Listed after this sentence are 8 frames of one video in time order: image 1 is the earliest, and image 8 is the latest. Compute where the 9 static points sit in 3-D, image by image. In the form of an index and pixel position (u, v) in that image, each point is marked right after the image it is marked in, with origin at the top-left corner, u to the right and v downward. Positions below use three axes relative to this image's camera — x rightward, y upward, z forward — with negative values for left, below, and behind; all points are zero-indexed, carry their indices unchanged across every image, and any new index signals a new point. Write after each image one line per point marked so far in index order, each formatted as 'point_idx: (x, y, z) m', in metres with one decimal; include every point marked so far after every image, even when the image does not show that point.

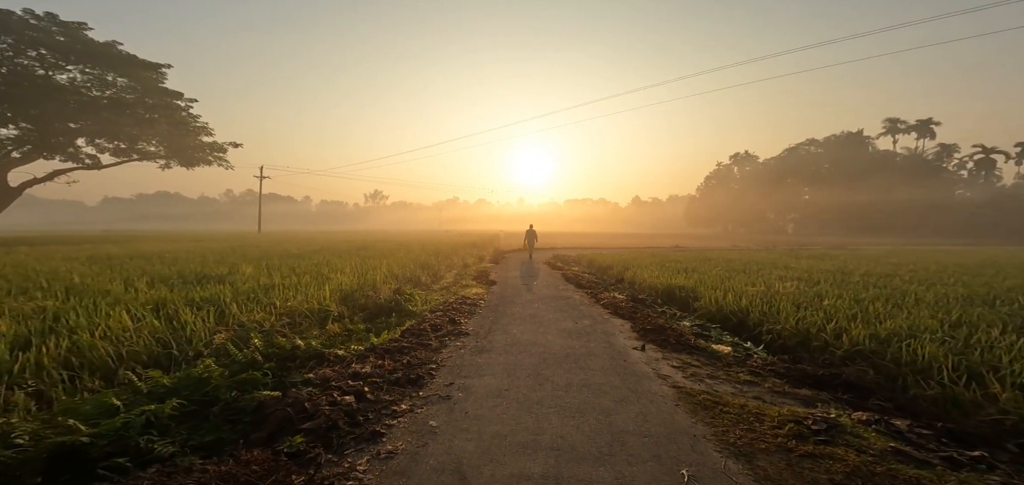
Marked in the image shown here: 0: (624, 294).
0: (+3.1, -1.4, +11.7) m
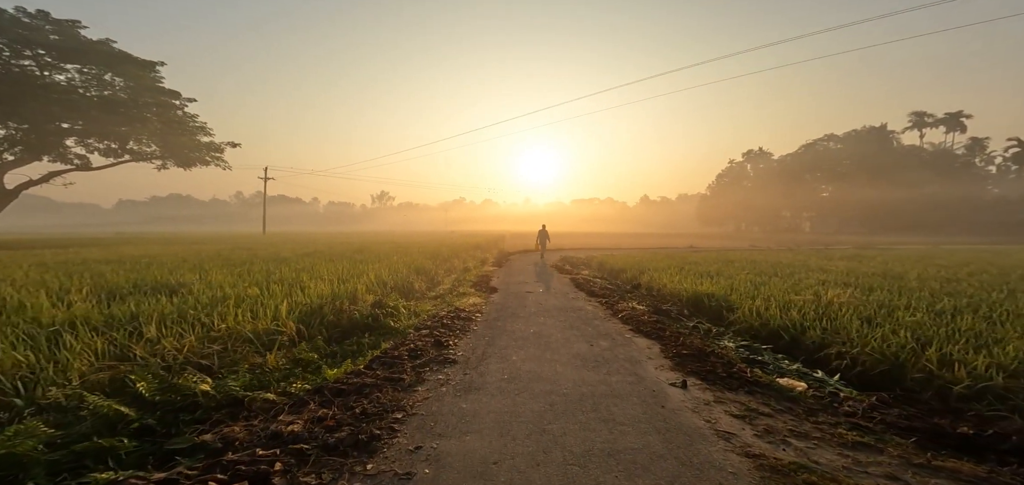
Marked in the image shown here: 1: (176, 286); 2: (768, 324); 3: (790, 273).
0: (+3.2, -1.5, +10.1) m
1: (-7.7, -1.0, +9.6) m
2: (+4.7, -1.5, +7.7) m
3: (+9.2, -1.0, +14.0) m
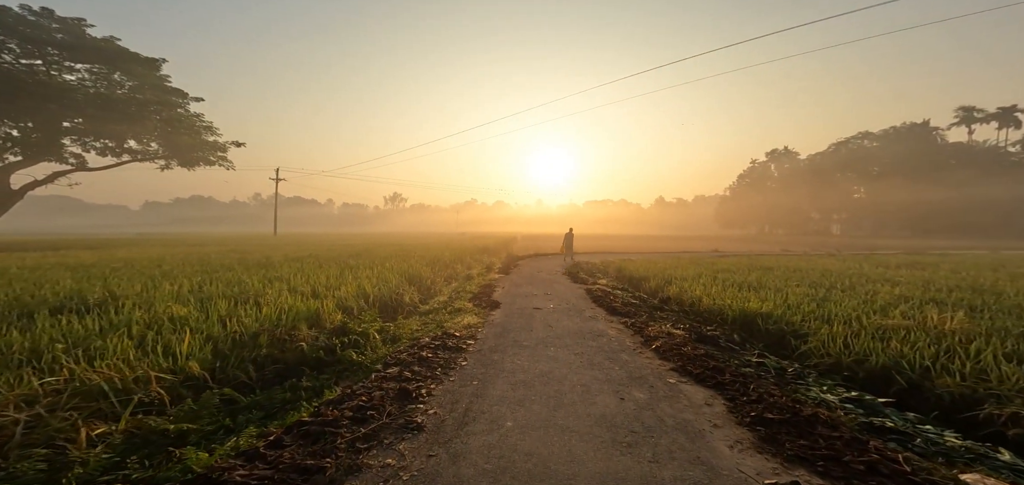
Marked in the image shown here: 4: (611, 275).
0: (+3.3, -1.6, +8.1) m
1: (-7.6, -1.1, +7.9) m
2: (+4.7, -1.6, +5.6) m
3: (+9.4, -1.2, +11.8) m
4: (+4.2, -1.4, +17.7) m
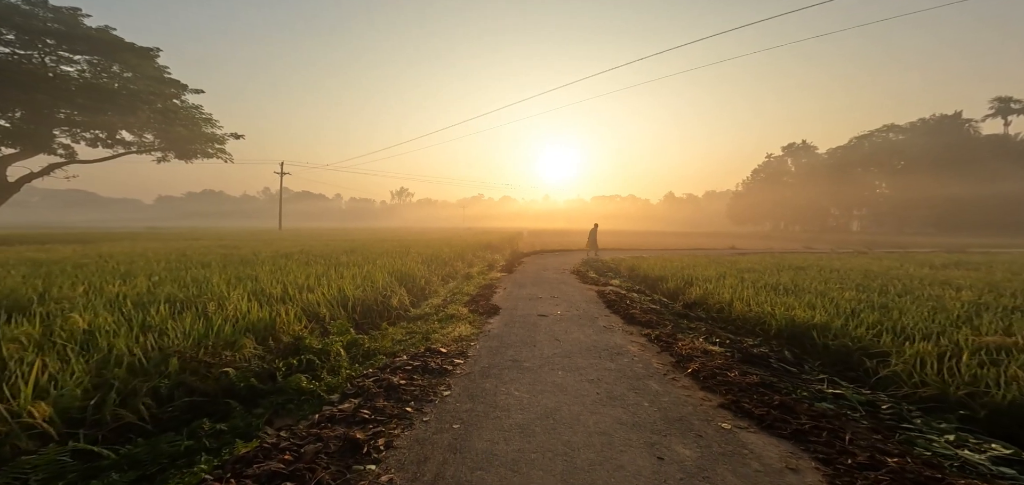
0: (+3.3, -1.5, +6.7) m
1: (-7.6, -1.0, +6.7) m
2: (+4.6, -1.6, +4.2) m
3: (+9.5, -1.1, +10.2) m
4: (+4.4, -1.2, +16.3) m
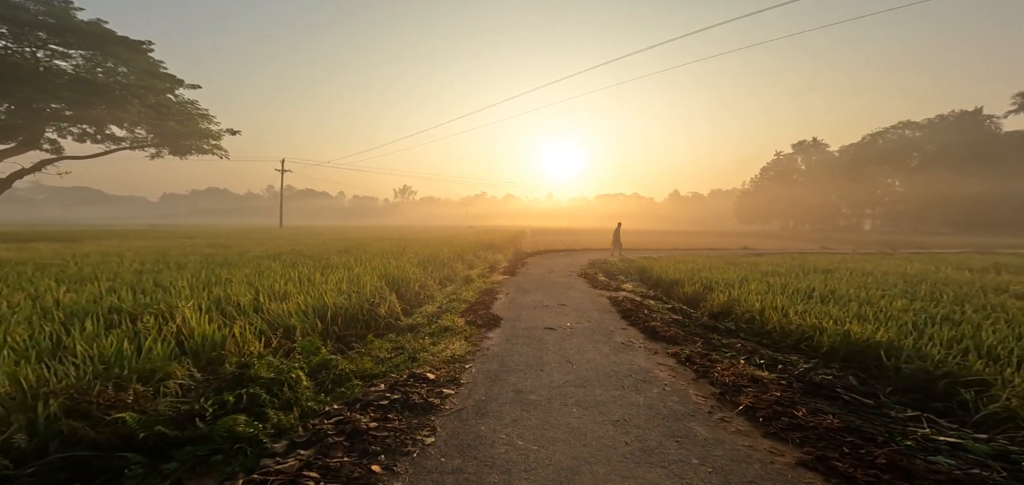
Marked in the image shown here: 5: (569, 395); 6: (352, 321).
0: (+3.3, -1.6, +5.5) m
1: (-7.6, -1.0, +5.6) m
2: (+4.7, -1.6, +3.0) m
3: (+9.5, -1.1, +9.1) m
4: (+4.5, -1.2, +15.1) m
5: (+0.6, -1.7, +4.7) m
6: (-2.9, -1.4, +7.7) m
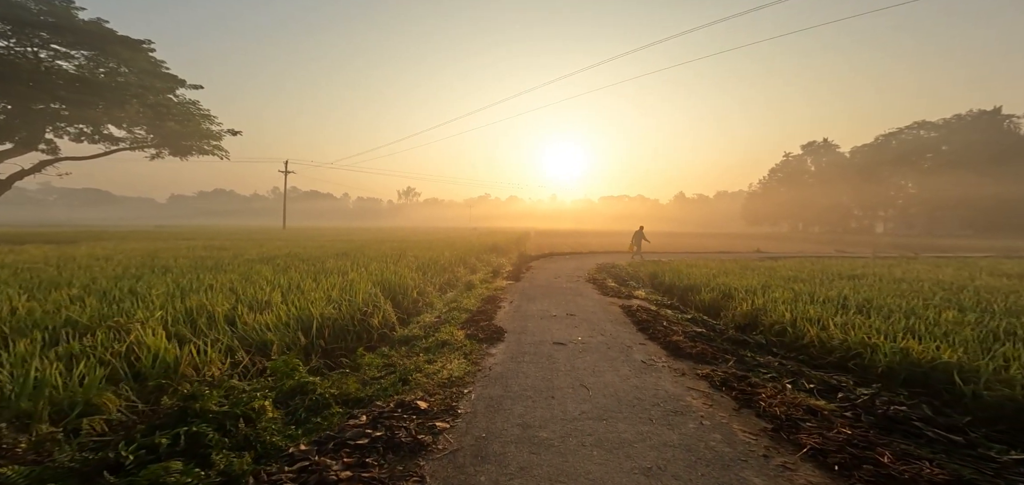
0: (+3.4, -1.6, +4.8) m
1: (-7.5, -1.0, +4.9) m
2: (+4.7, -1.7, +2.2) m
3: (+9.6, -1.2, +8.2) m
4: (+4.6, -1.3, +14.3) m
5: (+0.7, -1.7, +3.9) m
6: (-2.8, -1.5, +7.0) m
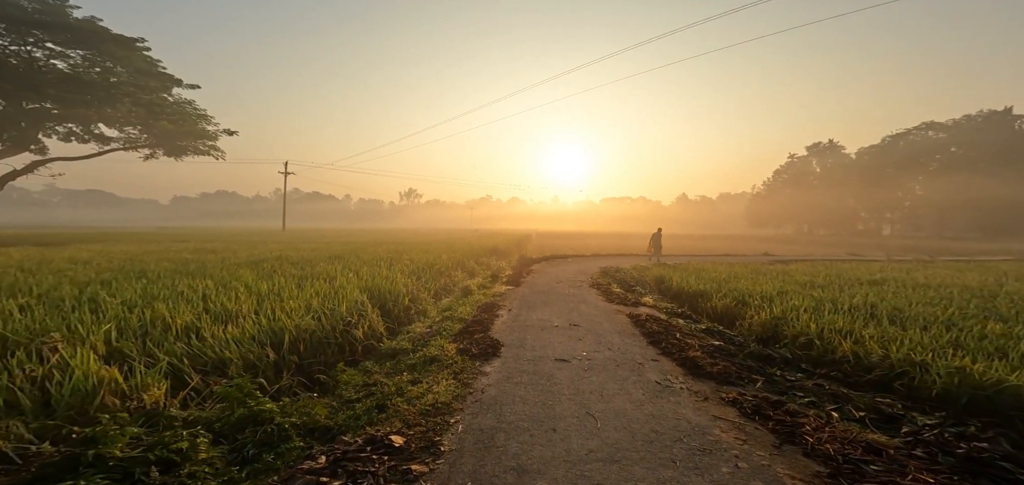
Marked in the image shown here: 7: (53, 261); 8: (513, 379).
0: (+3.3, -1.7, +4.0) m
1: (-7.6, -1.1, +4.3) m
2: (+4.6, -1.7, +1.5) m
3: (+9.6, -1.3, +7.5) m
4: (+4.6, -1.4, +13.6) m
5: (+0.6, -1.8, +3.2) m
6: (-2.9, -1.6, +6.3) m
7: (-15.2, -0.6, +13.9) m
8: (0.0, -1.7, +5.2) m
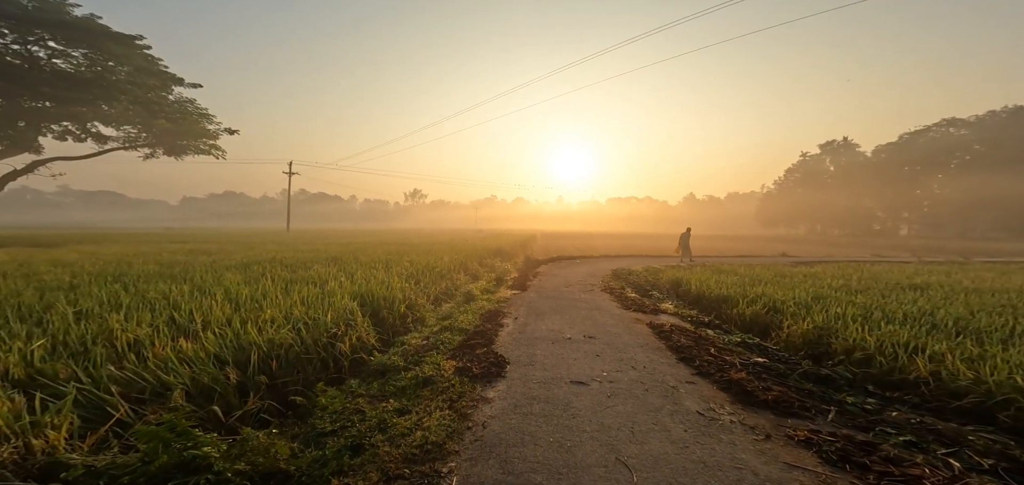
0: (+3.4, -1.7, +3.1) m
1: (-7.5, -1.1, +3.4) m
2: (+4.7, -1.7, +0.5) m
3: (+9.7, -1.3, +6.4) m
4: (+4.8, -1.4, +12.6) m
5: (+0.7, -1.8, +2.3) m
6: (-2.8, -1.6, +5.4) m
7: (-15.0, -0.7, +13.2) m
8: (+0.1, -1.7, +4.3) m
